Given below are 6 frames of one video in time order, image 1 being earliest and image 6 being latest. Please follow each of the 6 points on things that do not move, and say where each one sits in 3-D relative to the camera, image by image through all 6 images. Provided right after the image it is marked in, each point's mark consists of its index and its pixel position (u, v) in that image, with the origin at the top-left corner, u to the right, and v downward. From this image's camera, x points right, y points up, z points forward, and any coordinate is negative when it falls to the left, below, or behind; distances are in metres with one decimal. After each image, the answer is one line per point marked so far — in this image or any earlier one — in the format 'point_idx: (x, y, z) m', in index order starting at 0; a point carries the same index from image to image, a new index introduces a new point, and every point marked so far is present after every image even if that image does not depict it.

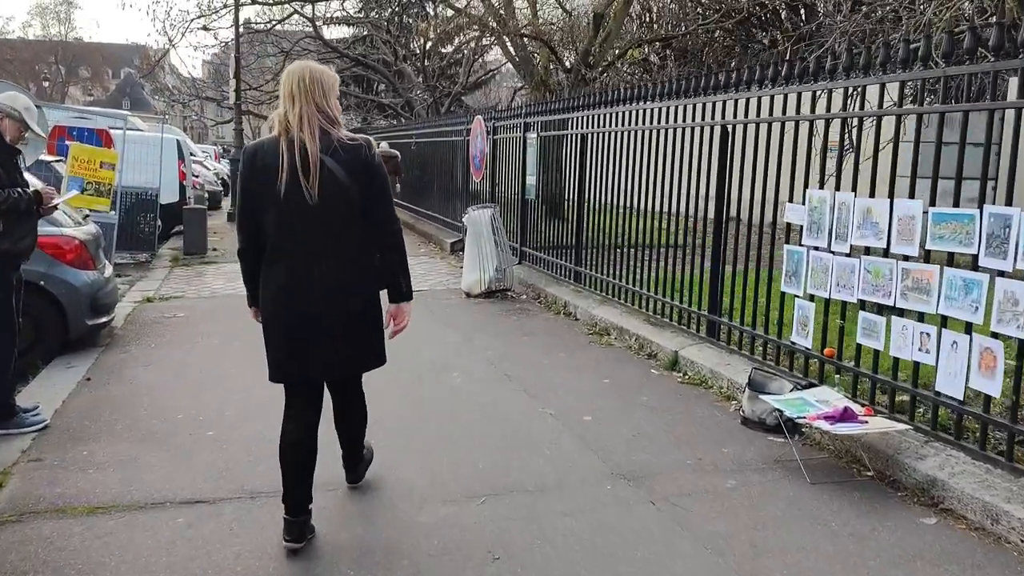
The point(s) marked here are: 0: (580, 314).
0: (+0.6, -0.2, +7.6) m
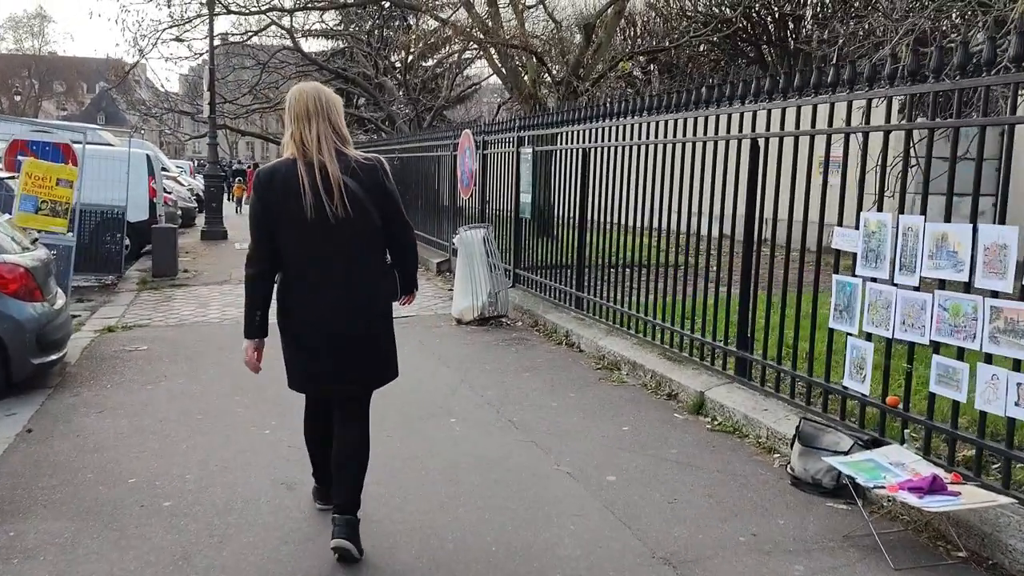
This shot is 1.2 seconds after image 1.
0: (+0.6, -0.4, +6.9) m
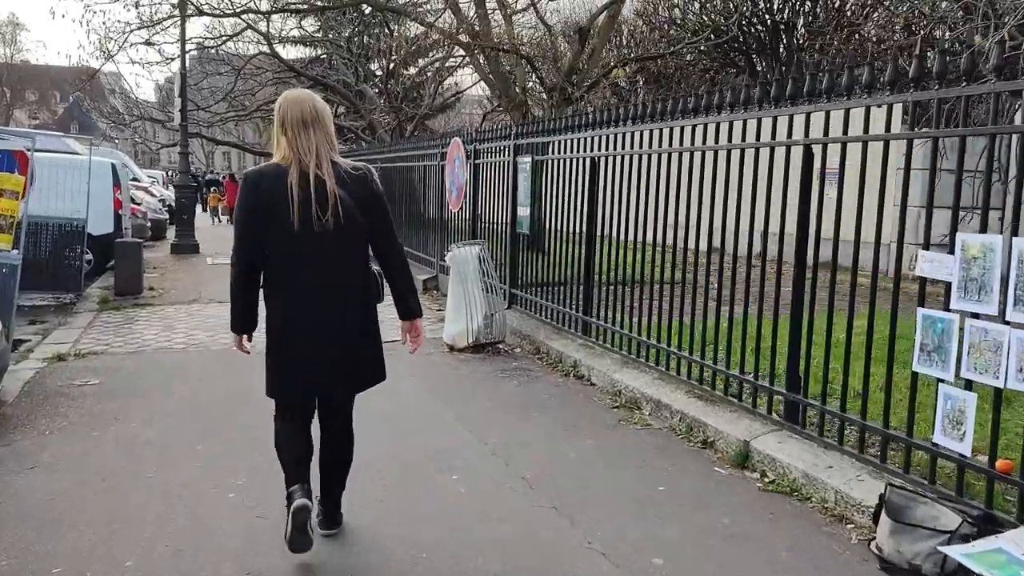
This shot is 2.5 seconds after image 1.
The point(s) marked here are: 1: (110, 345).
0: (+0.6, -0.6, +6.2) m
1: (-3.6, -0.5, +8.2) m
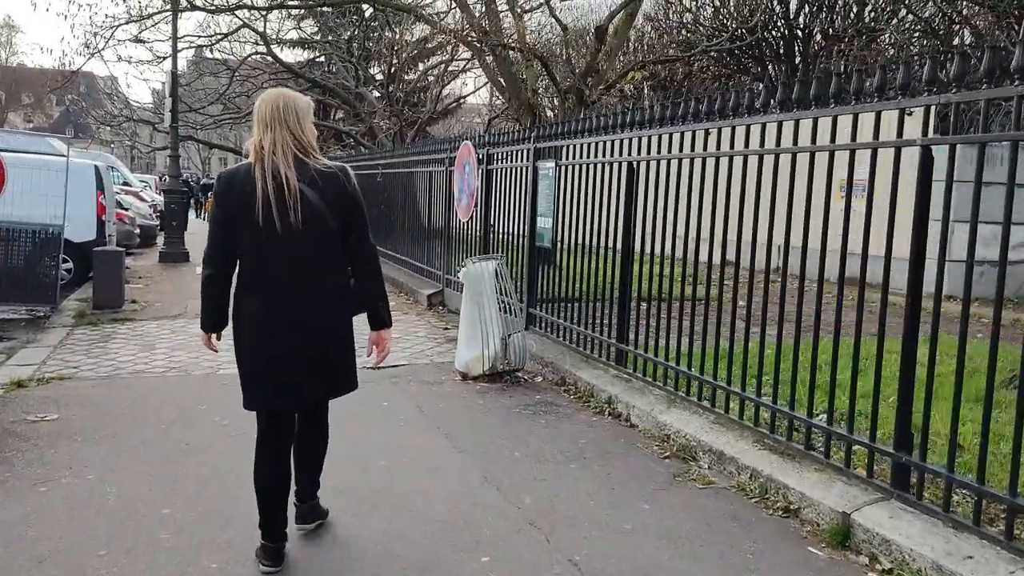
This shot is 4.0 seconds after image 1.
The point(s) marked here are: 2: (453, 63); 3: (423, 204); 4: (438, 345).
0: (+0.7, -0.8, +5.3) m
1: (-3.4, -0.6, +7.3) m
2: (-1.2, +4.7, +19.2) m
3: (-1.2, +1.1, +12.2) m
4: (-0.7, -0.5, +8.4) m
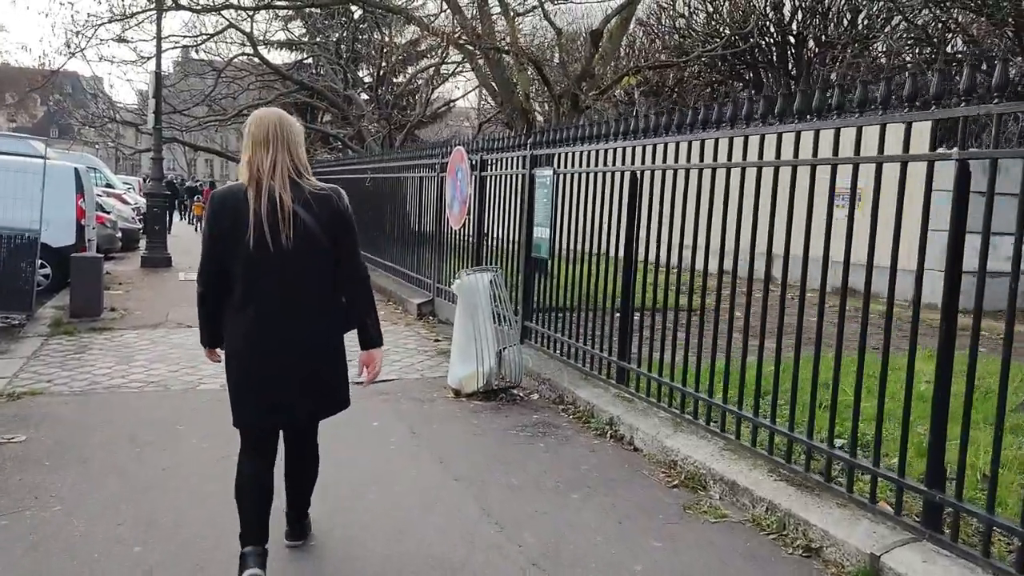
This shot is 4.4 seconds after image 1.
0: (+0.7, -0.9, +5.0) m
1: (-3.5, -0.7, +6.9) m
2: (-1.4, +4.5, +18.9) m
3: (-1.3, +1.0, +11.9) m
4: (-0.7, -0.6, +8.1) m
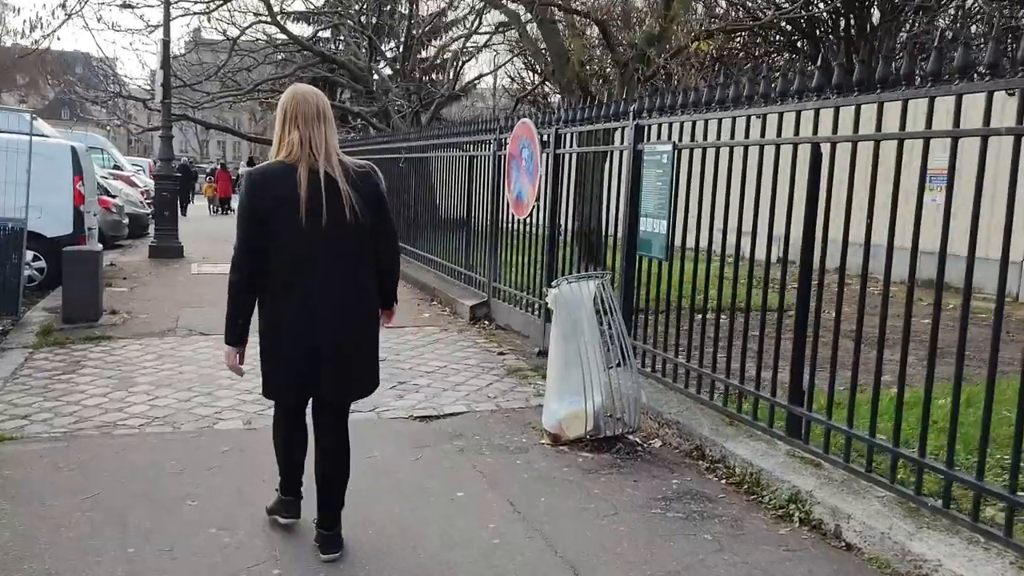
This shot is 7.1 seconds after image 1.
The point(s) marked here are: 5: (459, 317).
0: (+1.3, -1.0, +3.4) m
1: (-2.9, -0.8, +5.4) m
2: (-0.6, +4.7, +17.3) m
3: (-0.6, +1.0, +10.3) m
4: (-0.1, -0.7, +6.6) m
5: (-0.5, -0.3, +9.2) m
